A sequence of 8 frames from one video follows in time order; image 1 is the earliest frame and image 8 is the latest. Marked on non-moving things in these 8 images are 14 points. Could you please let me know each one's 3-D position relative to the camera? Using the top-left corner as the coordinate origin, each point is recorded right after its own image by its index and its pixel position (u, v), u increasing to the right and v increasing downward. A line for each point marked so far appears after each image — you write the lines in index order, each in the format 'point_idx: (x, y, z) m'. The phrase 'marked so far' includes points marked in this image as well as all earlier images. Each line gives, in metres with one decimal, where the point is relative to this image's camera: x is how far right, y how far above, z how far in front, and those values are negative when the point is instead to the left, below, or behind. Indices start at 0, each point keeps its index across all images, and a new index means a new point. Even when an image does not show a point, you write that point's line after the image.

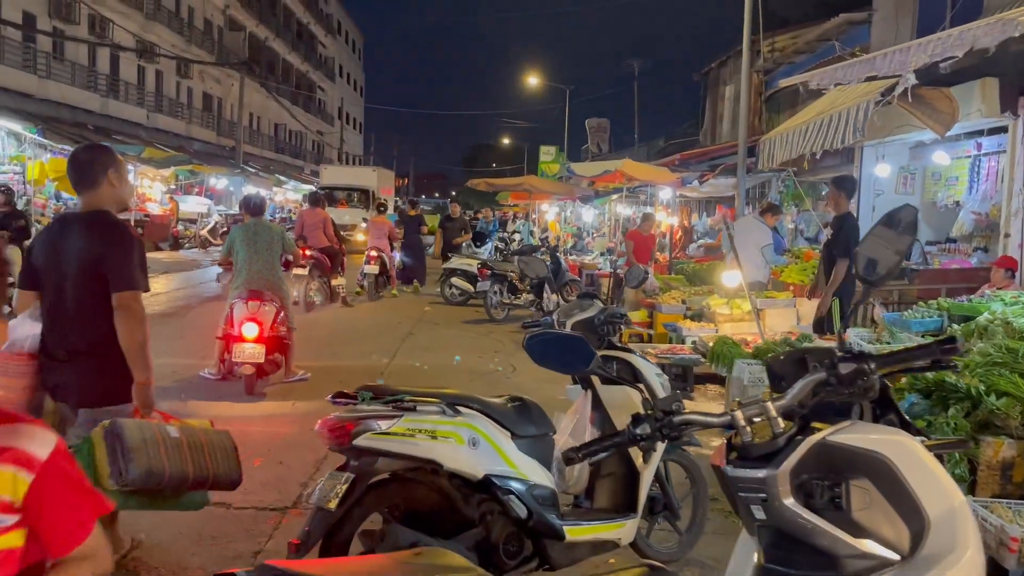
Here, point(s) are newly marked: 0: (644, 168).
0: (+2.1, +1.9, +13.4) m
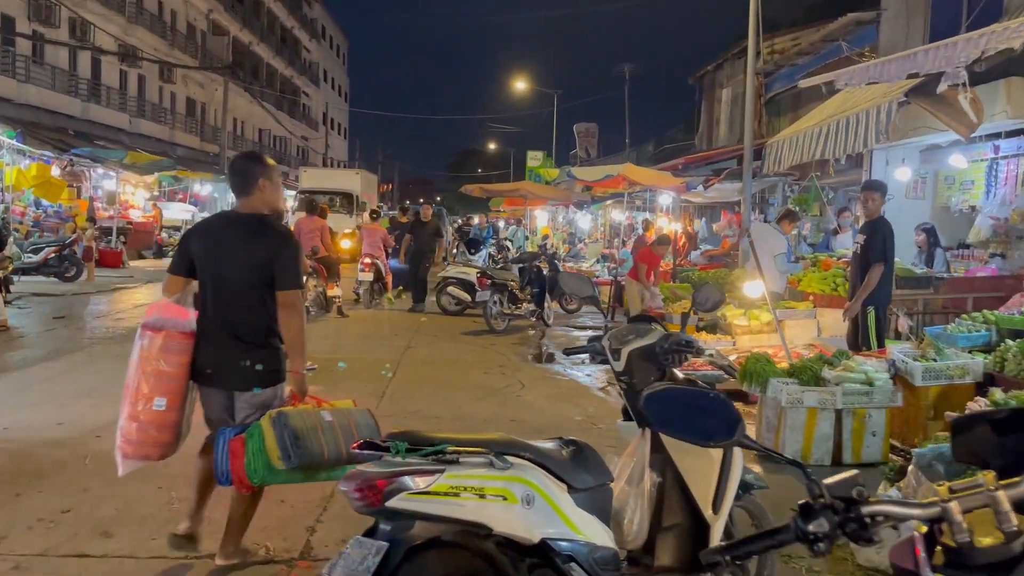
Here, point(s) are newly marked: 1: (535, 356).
0: (+2.1, +1.8, +13.0) m
1: (+0.3, -0.8, +9.6) m
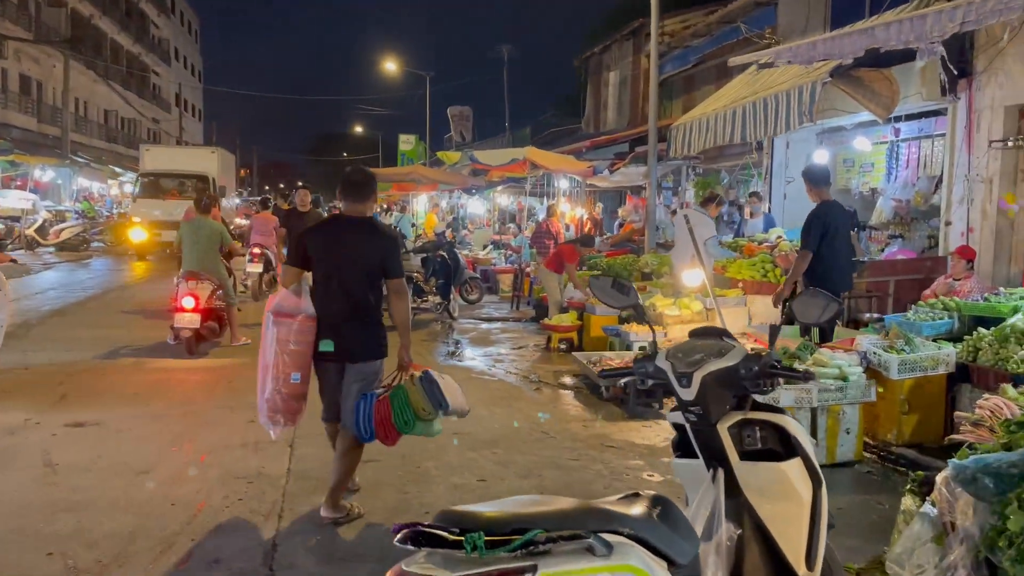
0: (+0.6, +1.9, +12.5) m
1: (-0.6, -0.7, +8.9) m
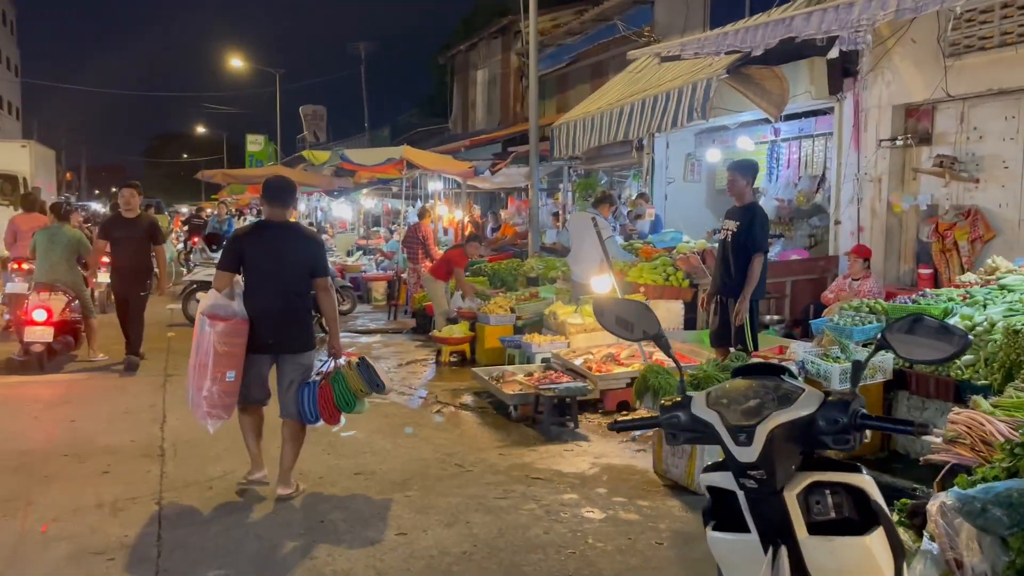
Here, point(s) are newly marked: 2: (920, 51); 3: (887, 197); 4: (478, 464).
0: (-1.2, +1.8, +11.8) m
1: (-1.7, -0.9, +8.0) m
2: (+3.7, +2.2, +7.8) m
3: (+3.6, +0.9, +8.2) m
4: (-0.2, -1.1, +5.2) m
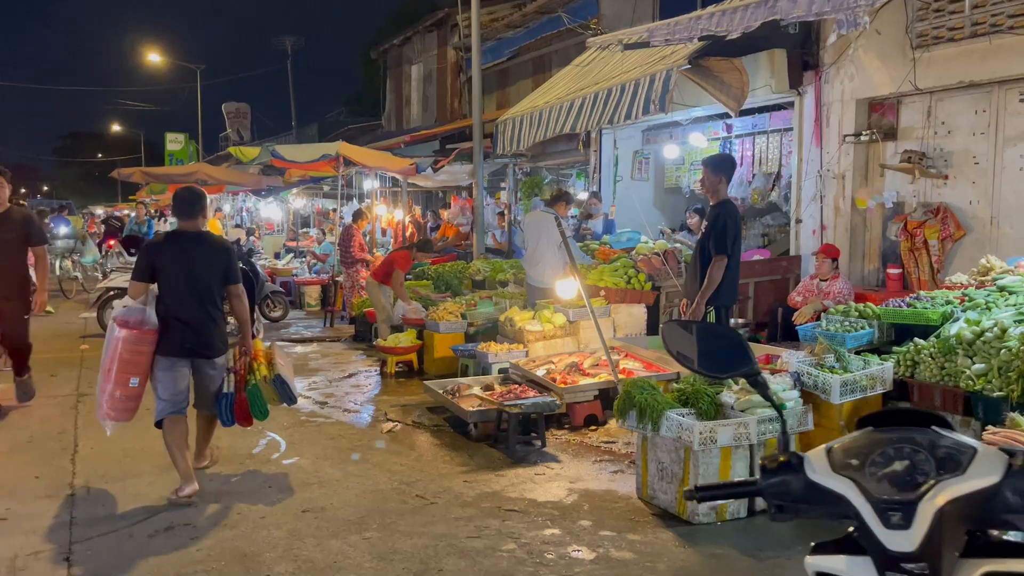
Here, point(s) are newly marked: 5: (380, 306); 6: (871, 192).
0: (-1.9, +1.8, +11.1) m
1: (-2.1, -0.9, +7.3) m
2: (+3.3, +2.2, +7.5) m
3: (+3.2, +0.9, +7.9) m
4: (-0.4, -1.1, +4.6) m
5: (-1.4, -0.2, +8.9) m
6: (+3.3, +0.9, +7.8) m
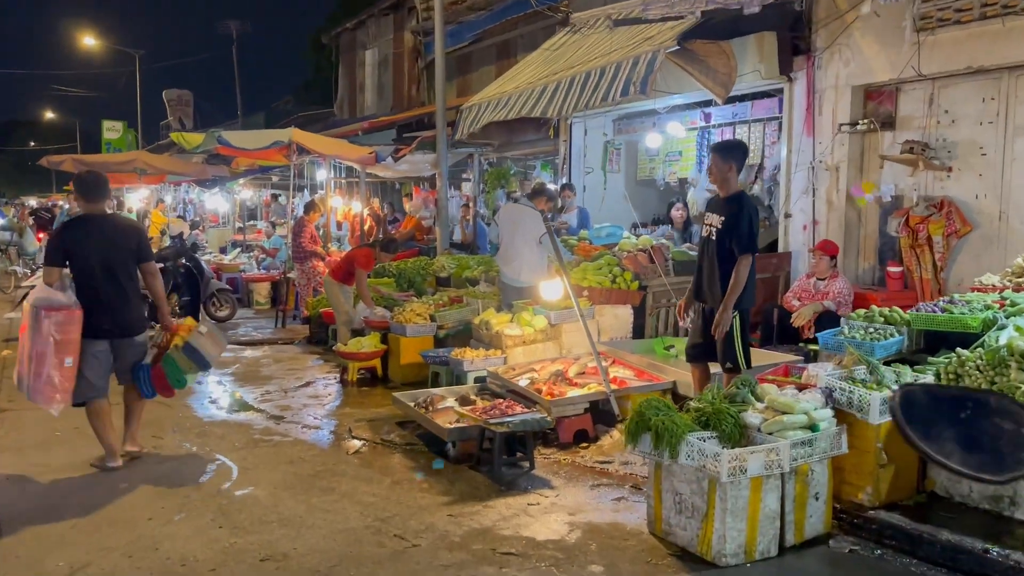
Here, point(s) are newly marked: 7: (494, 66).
0: (-2.3, +1.8, +10.3) m
1: (-2.3, -0.9, +6.5) m
2: (+3.1, +2.2, +7.0) m
3: (+2.9, +0.9, +7.4) m
4: (-0.4, -1.2, +3.9) m
5: (-1.7, -0.2, +8.2) m
6: (+3.1, +0.9, +7.4) m
7: (-0.3, +3.6, +13.5) m
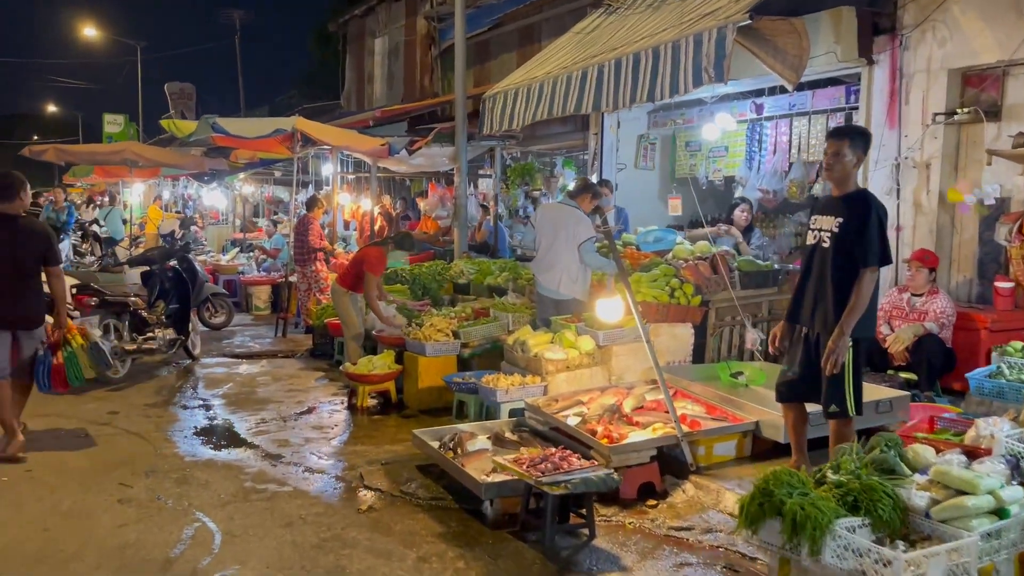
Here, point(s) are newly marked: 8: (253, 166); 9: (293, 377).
0: (-2.0, +1.7, +9.2) m
1: (-2.0, -1.0, +5.5) m
2: (+3.4, +2.1, +6.0) m
3: (+3.2, +0.8, +6.4) m
4: (-0.2, -1.3, +2.9) m
5: (-1.4, -0.2, +7.1) m
6: (+3.4, +0.8, +6.3) m
7: (0.0, +3.5, +12.4) m
8: (-4.5, +2.1, +14.5) m
9: (-1.9, -0.8, +7.5) m
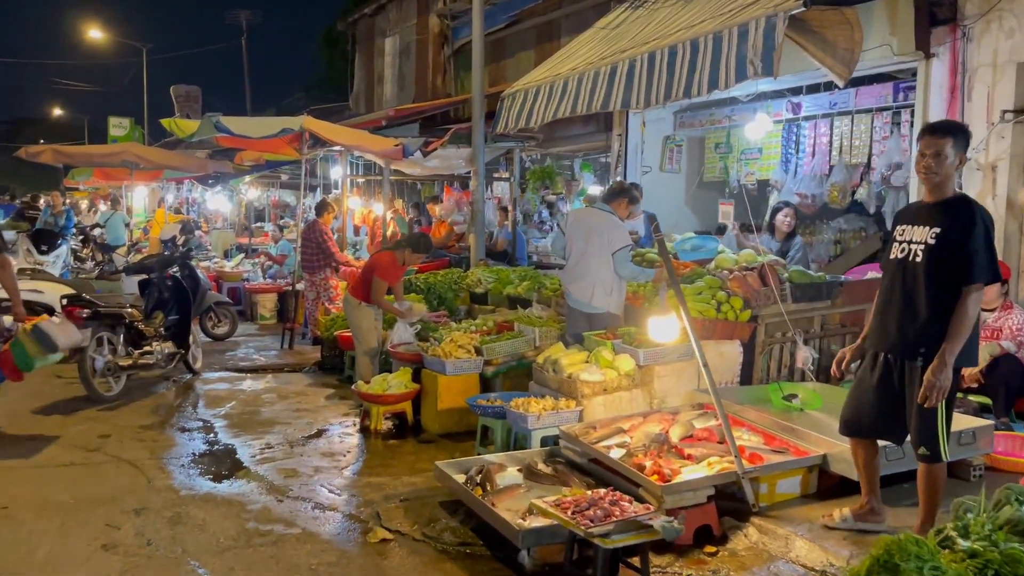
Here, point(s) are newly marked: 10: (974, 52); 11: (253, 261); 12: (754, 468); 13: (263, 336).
0: (-1.8, +1.6, +8.7) m
1: (-1.8, -1.1, +5.0) m
2: (+3.6, +2.0, +5.4) m
3: (+3.4, +0.7, +5.8) m
4: (0.0, -1.3, +2.4) m
5: (-1.2, -0.3, +6.6) m
6: (+3.6, +0.7, +5.8) m
7: (+0.3, +3.3, +11.9) m
8: (-4.2, +1.9, +14.0) m
9: (-1.7, -0.9, +7.0) m
10: (+3.3, +1.7, +6.0) m
11: (-4.0, +0.4, +13.2) m
12: (+1.2, -0.9, +4.1) m
13: (-3.0, -0.6, +10.2) m
